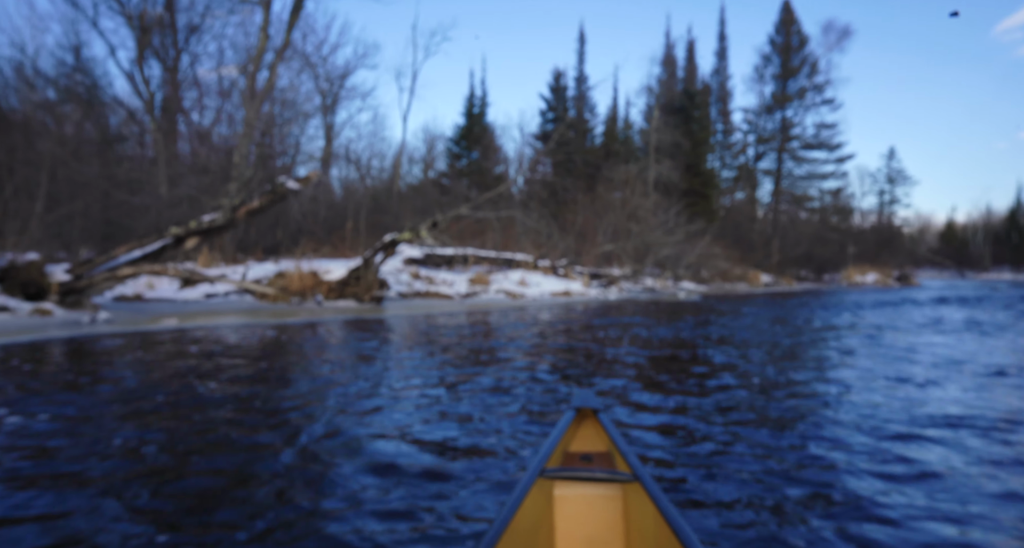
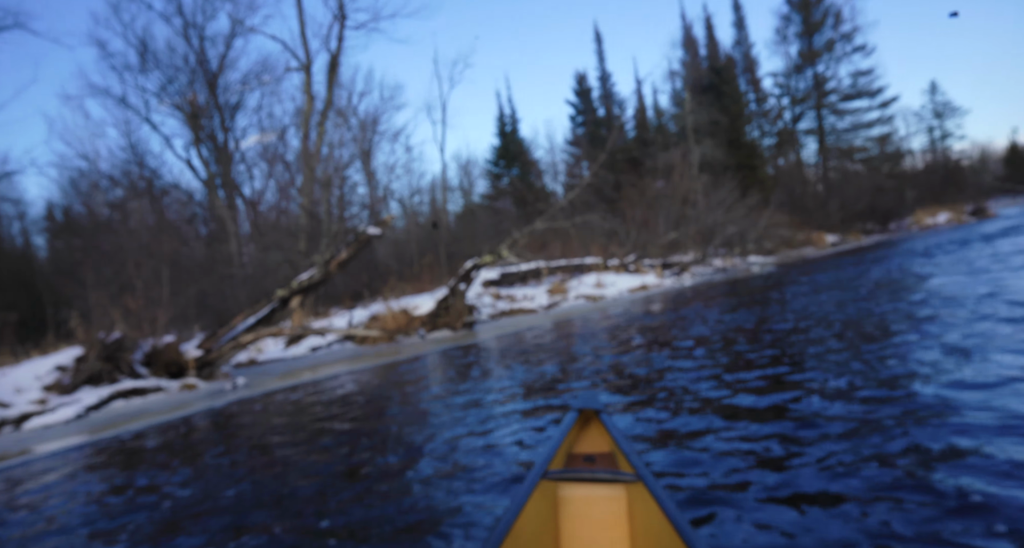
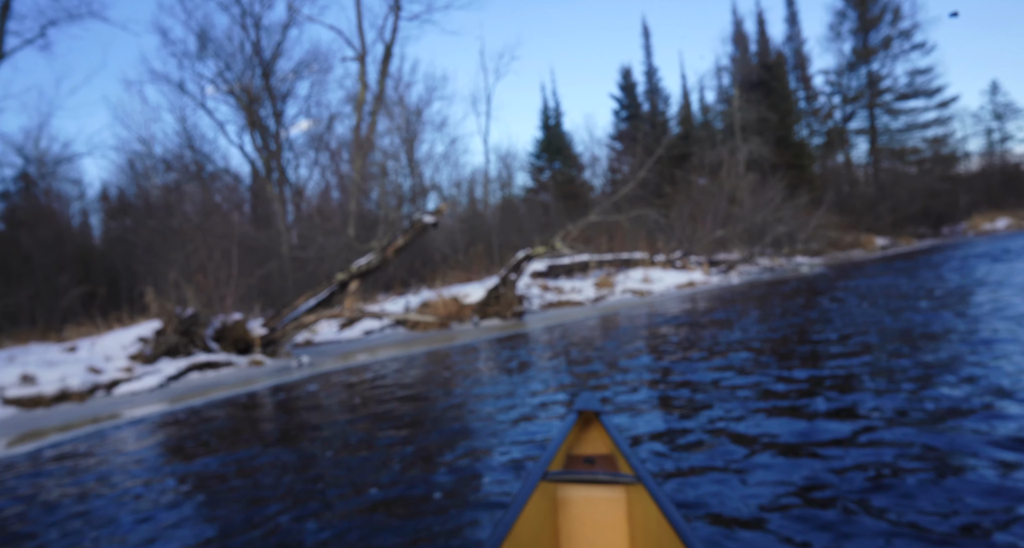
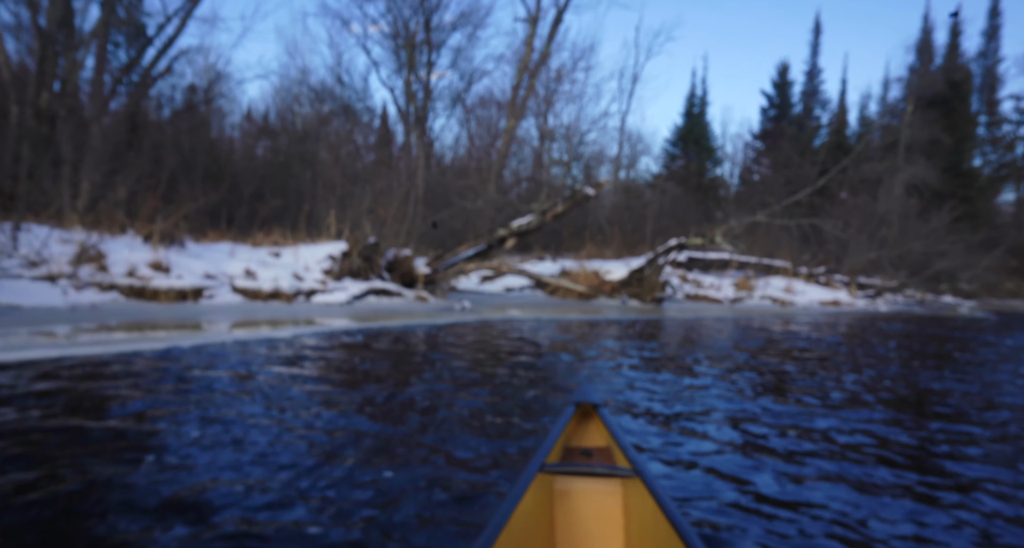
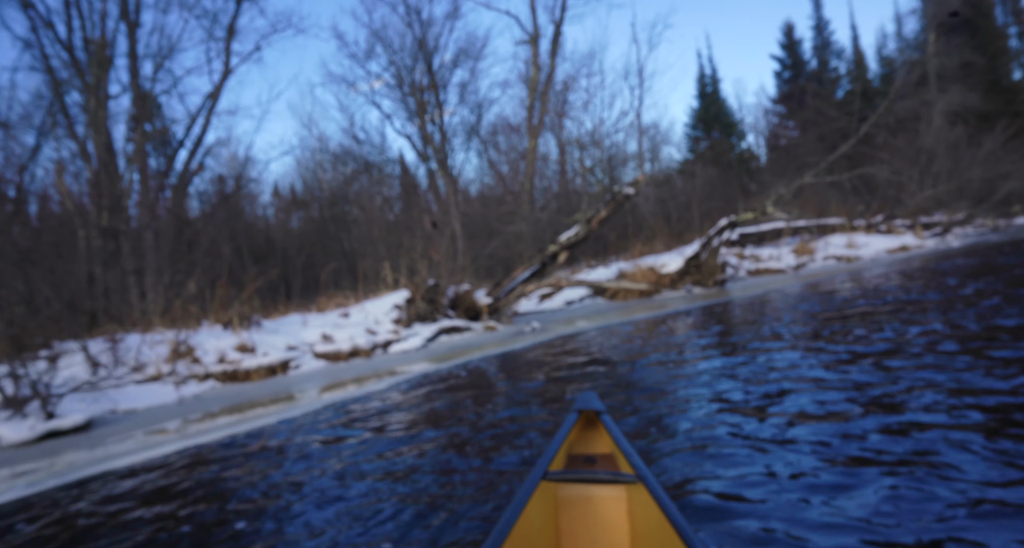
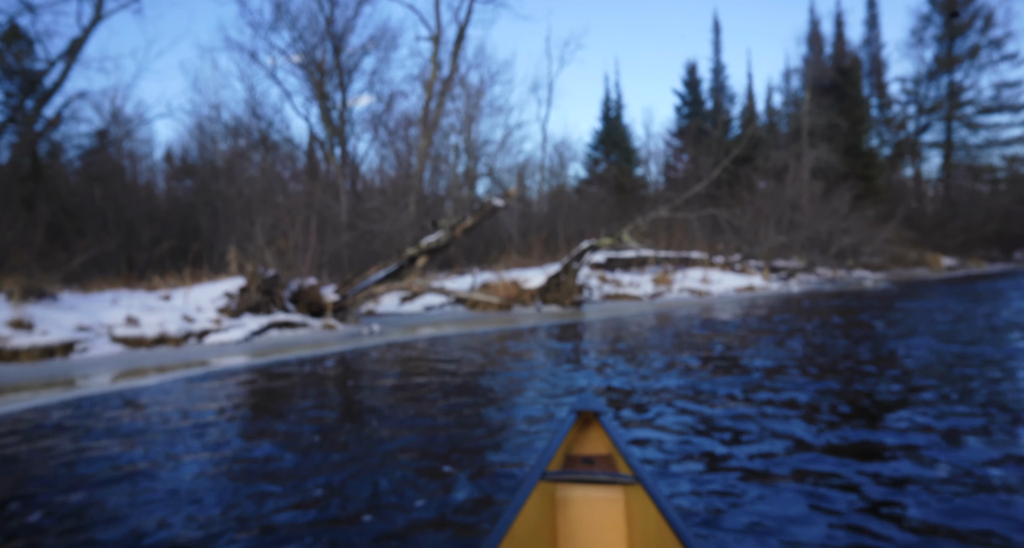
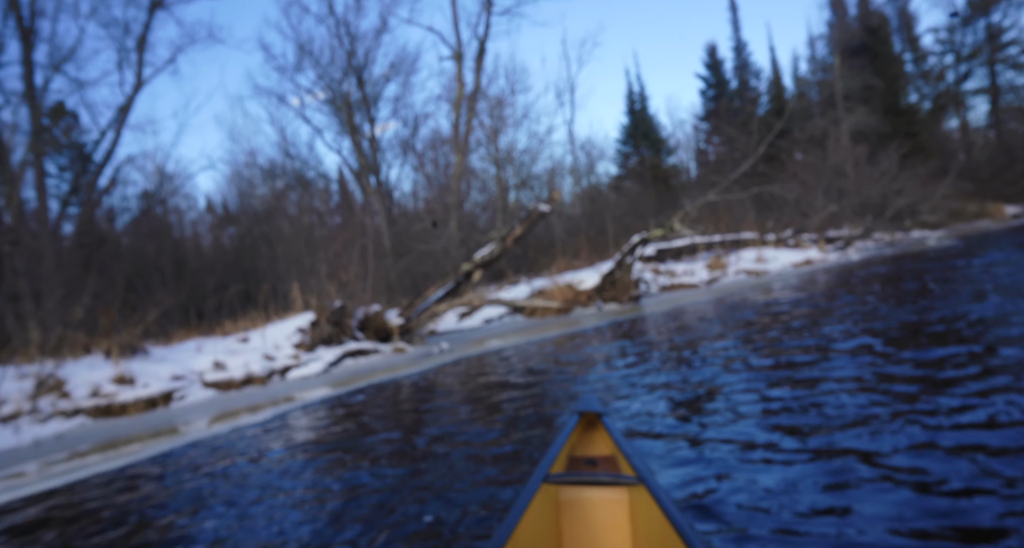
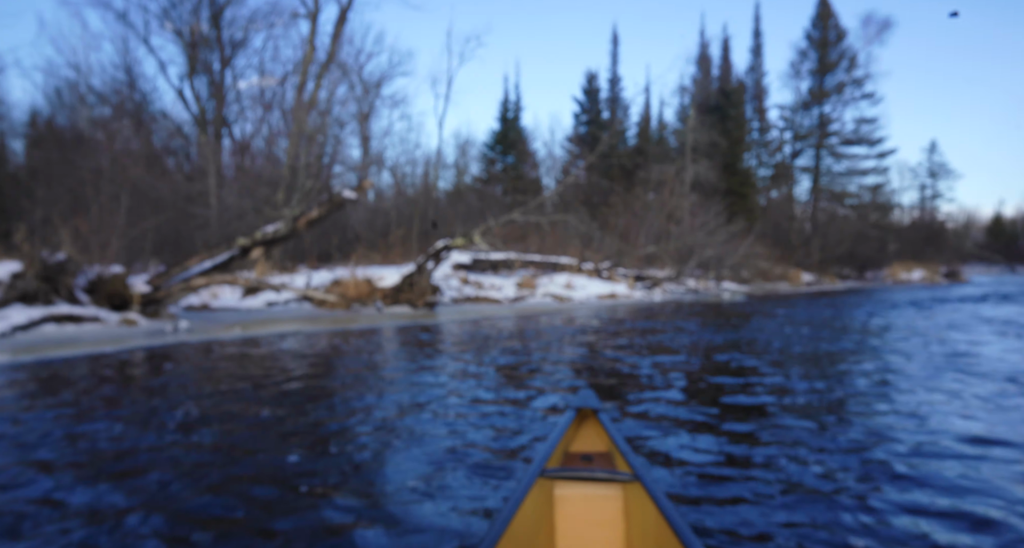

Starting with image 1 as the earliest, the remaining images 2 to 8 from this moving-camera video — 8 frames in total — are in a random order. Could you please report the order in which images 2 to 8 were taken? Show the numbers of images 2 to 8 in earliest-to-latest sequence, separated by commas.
8, 2, 3, 6, 7, 4, 5
